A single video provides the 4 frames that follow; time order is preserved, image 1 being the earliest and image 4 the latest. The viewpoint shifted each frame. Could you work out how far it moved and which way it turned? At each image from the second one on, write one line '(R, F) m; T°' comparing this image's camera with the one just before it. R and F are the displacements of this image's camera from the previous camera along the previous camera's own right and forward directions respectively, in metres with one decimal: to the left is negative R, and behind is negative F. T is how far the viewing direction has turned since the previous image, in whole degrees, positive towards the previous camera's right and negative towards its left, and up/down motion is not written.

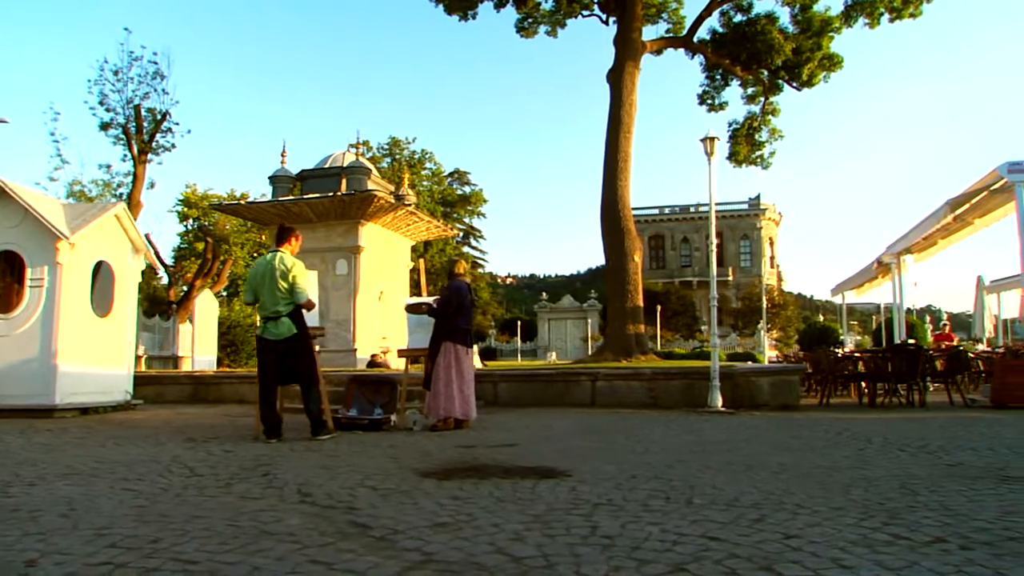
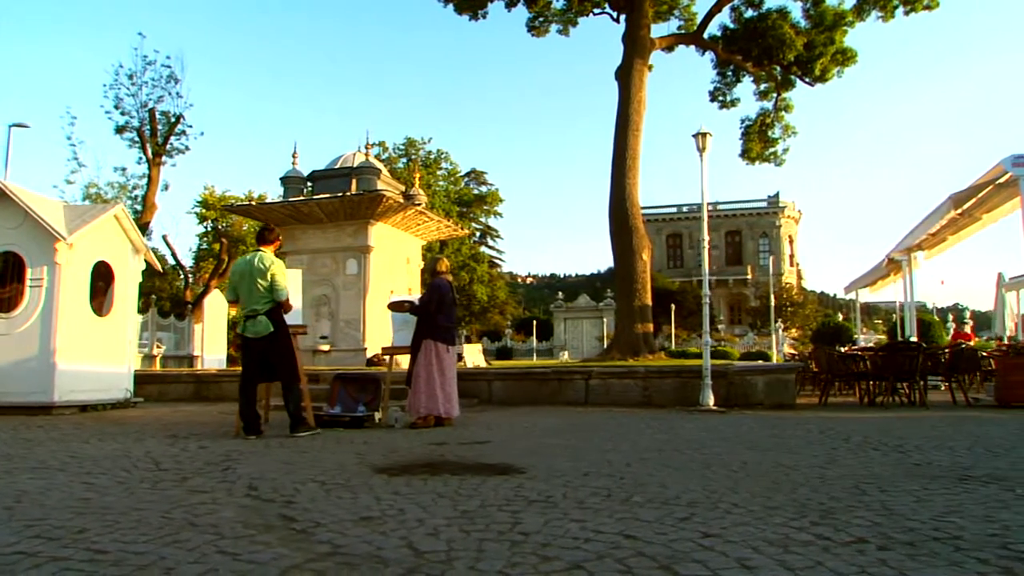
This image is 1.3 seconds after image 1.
(+0.5, 0.0) m; -2°
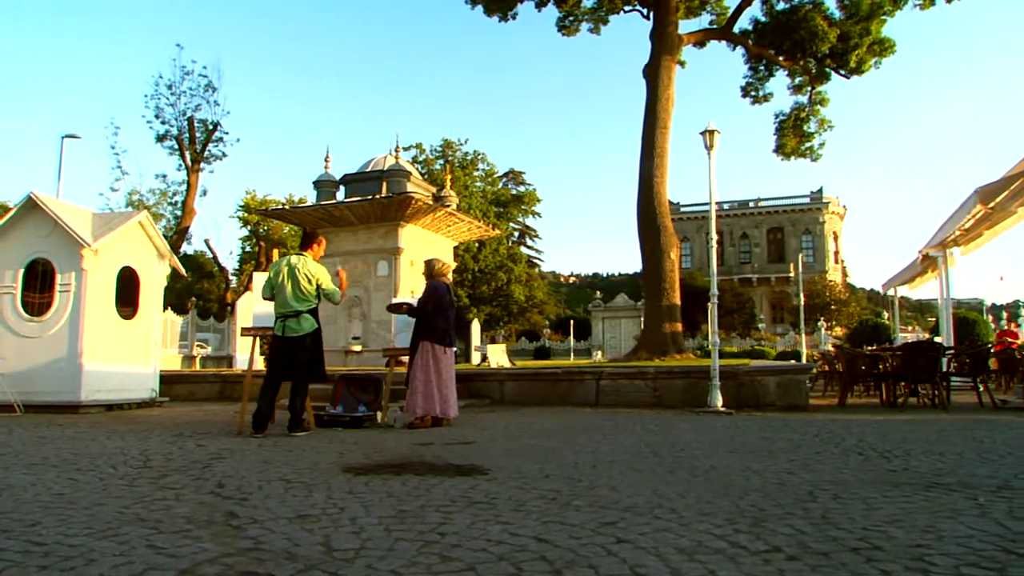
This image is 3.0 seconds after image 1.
(+0.6, 0.0) m; -4°
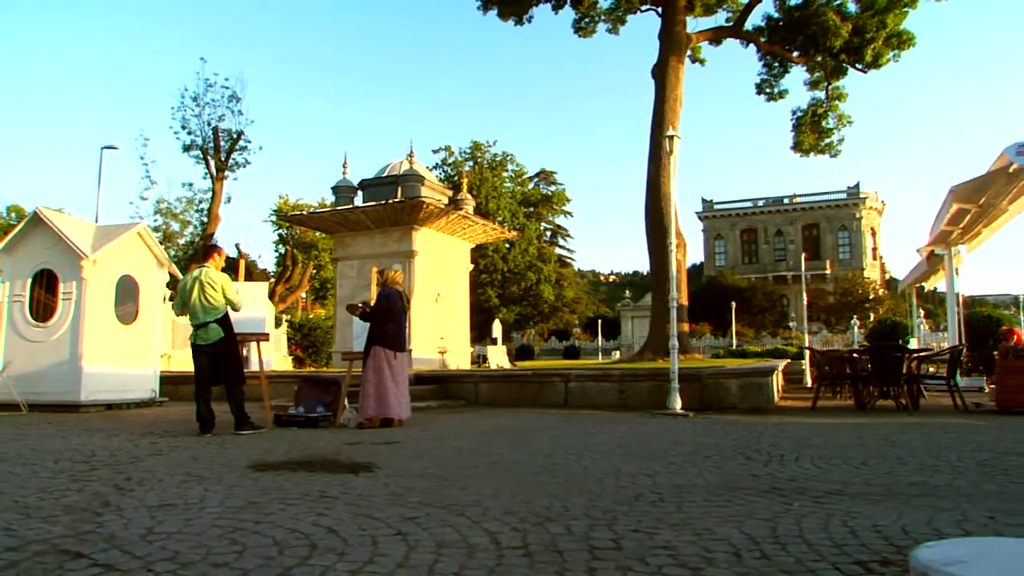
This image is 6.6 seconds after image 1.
(+1.2, -0.3) m; -5°
